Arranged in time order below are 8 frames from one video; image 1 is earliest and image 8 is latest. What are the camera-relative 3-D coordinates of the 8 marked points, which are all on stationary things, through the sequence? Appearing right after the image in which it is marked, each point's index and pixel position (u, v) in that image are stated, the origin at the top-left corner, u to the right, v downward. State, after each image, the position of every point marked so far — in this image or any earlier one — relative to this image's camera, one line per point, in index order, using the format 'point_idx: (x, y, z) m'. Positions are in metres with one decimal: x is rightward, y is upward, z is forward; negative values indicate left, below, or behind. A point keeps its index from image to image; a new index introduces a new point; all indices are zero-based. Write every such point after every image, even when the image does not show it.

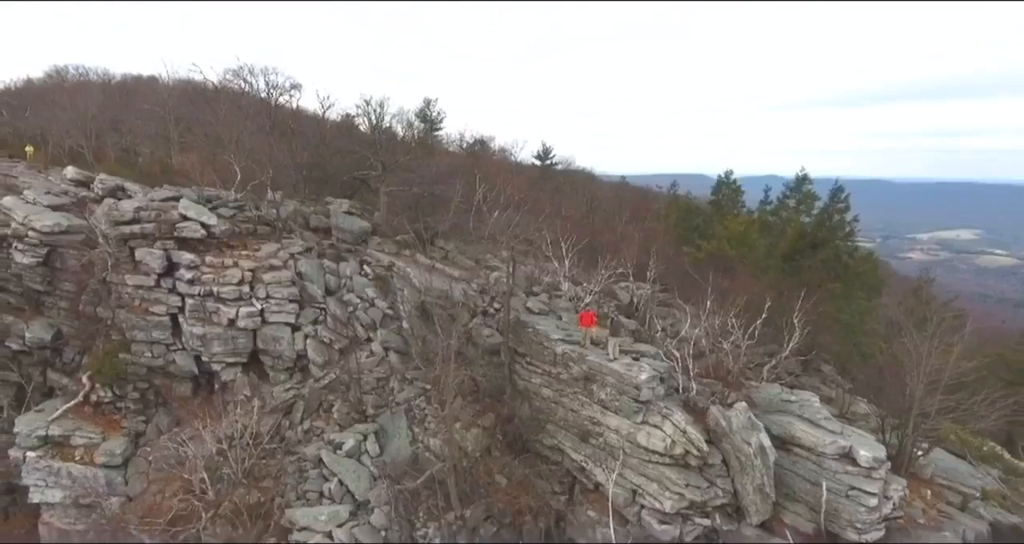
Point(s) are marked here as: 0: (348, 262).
0: (-2.7, +0.2, +9.3) m
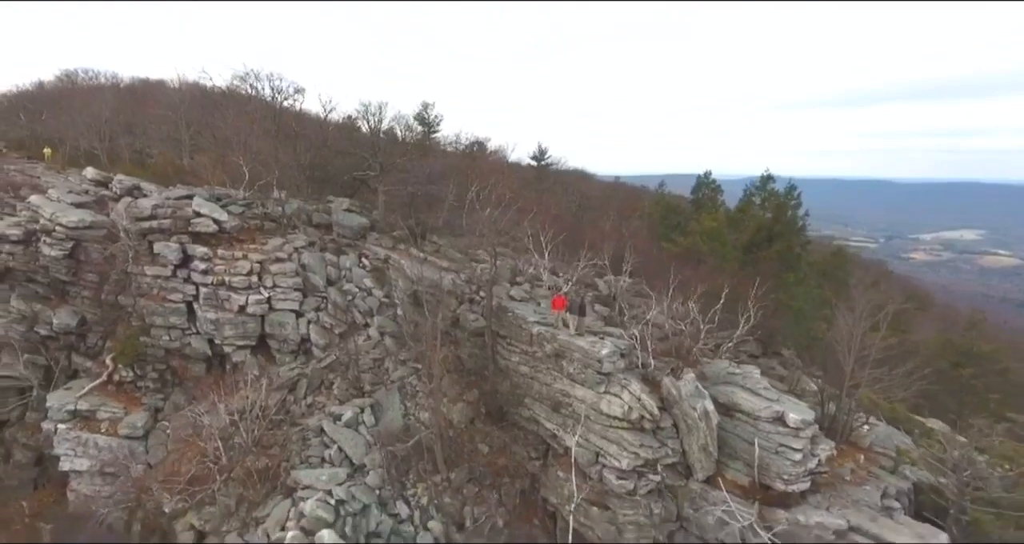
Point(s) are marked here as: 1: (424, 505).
0: (-2.9, +0.3, +10.1) m
1: (-1.1, -2.9, +7.0) m
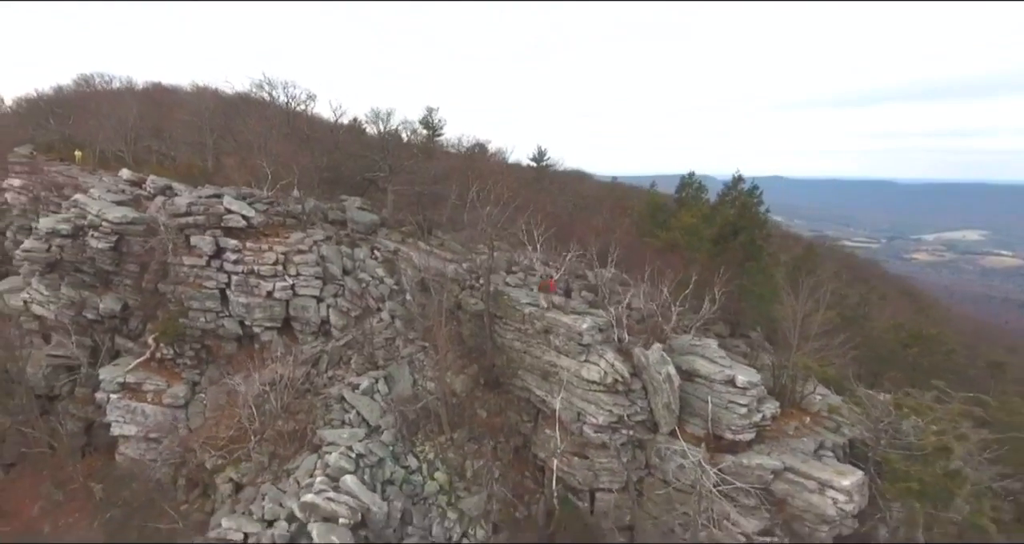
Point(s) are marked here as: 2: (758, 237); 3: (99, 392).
0: (-3.0, +0.5, +11.3) m
1: (-1.2, -2.7, +8.2) m
2: (+4.3, +0.7, +10.7) m
3: (-7.2, -2.1, +10.1) m
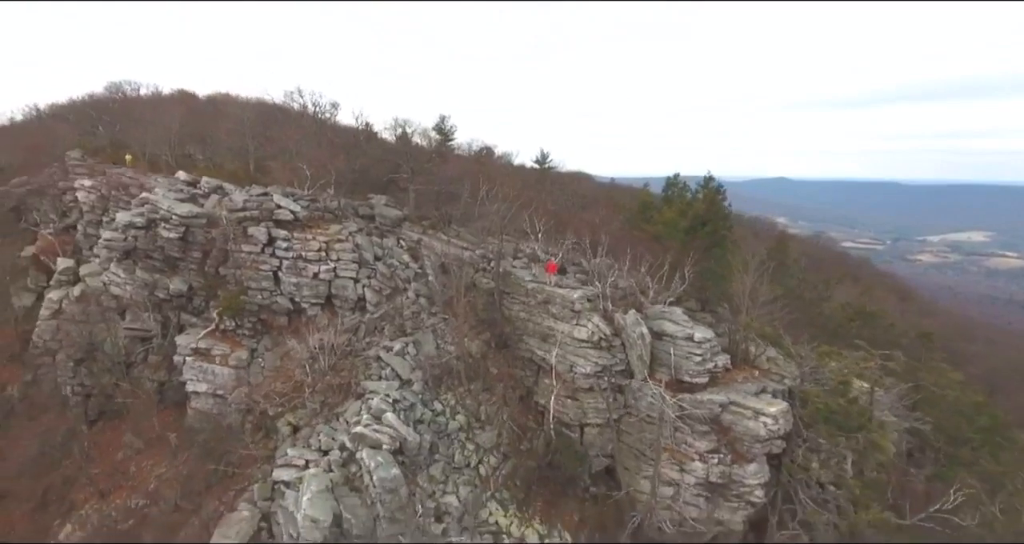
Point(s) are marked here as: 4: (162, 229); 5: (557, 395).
0: (-2.8, +0.8, +13.3) m
1: (-1.1, -2.4, +10.2) m
2: (+4.5, +1.0, +12.6) m
3: (-7.0, -1.7, +12.1) m
4: (-8.0, +1.0, +13.2) m
5: (+0.8, -2.1, +10.1) m
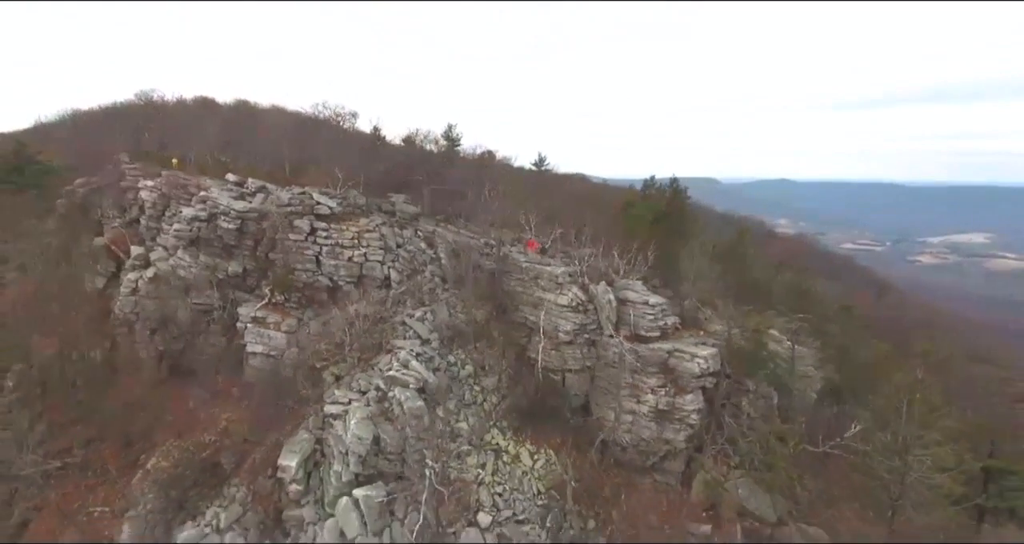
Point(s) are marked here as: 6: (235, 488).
0: (-2.9, +1.2, +16.1) m
1: (-1.1, -1.9, +13.0) m
2: (+4.4, +1.4, +15.4) m
3: (-7.1, -1.3, +14.9) m
4: (-8.1, +1.4, +16.0) m
5: (+0.7, -1.7, +12.9) m
6: (-5.8, -4.6, +12.0) m
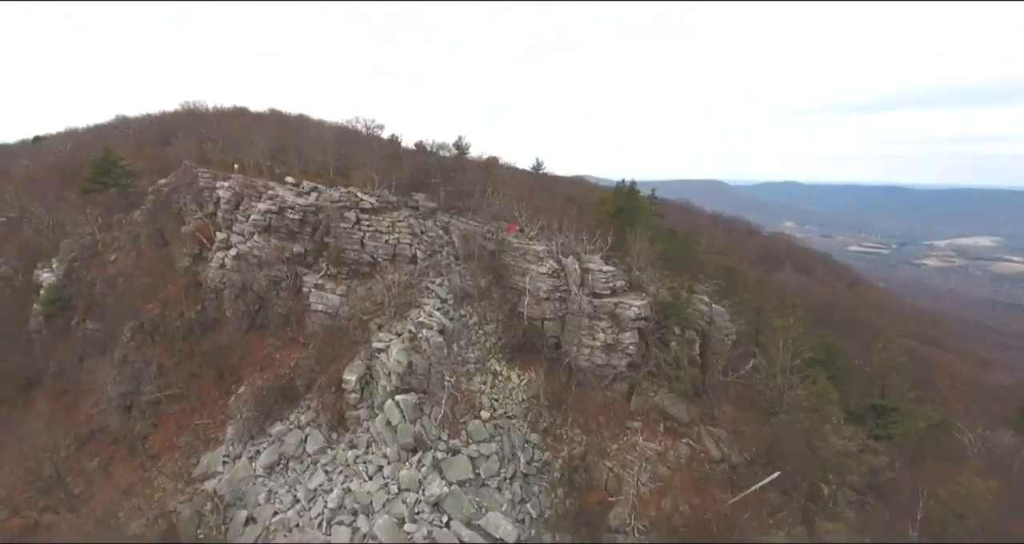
0: (-3.0, +1.9, +21.1) m
1: (-1.3, -1.2, +18.0) m
2: (+4.3, +2.1, +20.3) m
3: (-7.3, -0.6, +20.0) m
4: (-8.2, +2.2, +21.0) m
5: (+0.6, -1.0, +17.9) m
6: (-6.0, -3.8, +17.0) m
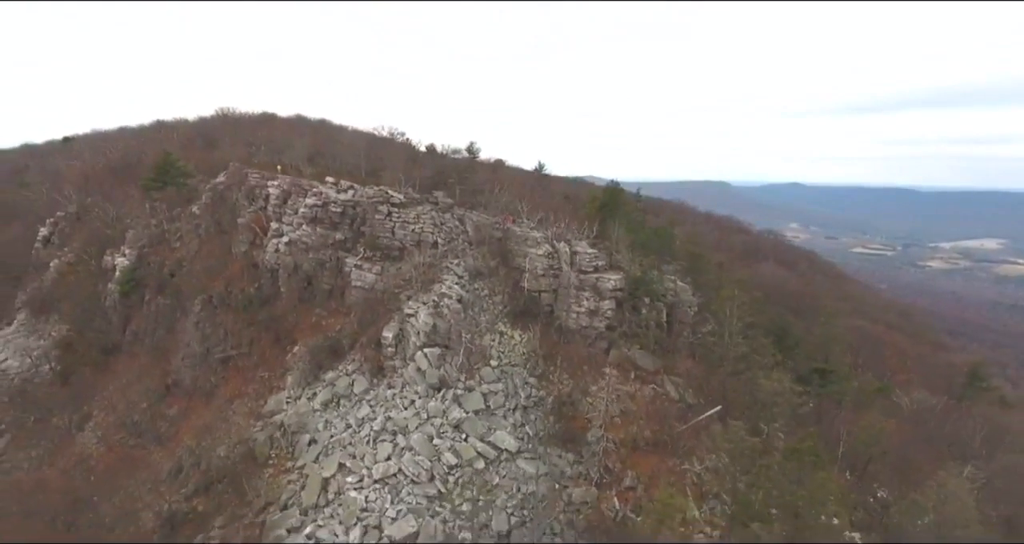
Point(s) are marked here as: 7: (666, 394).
0: (-2.9, +2.6, +25.5) m
1: (-1.2, -0.5, +22.4) m
2: (+4.4, +2.8, +24.7) m
3: (-7.1, +0.2, +24.5) m
4: (-8.0, +2.9, +25.5) m
5: (+0.7, -0.3, +22.3) m
6: (-5.9, -3.1, +21.5) m
7: (+5.4, -4.2, +20.0) m
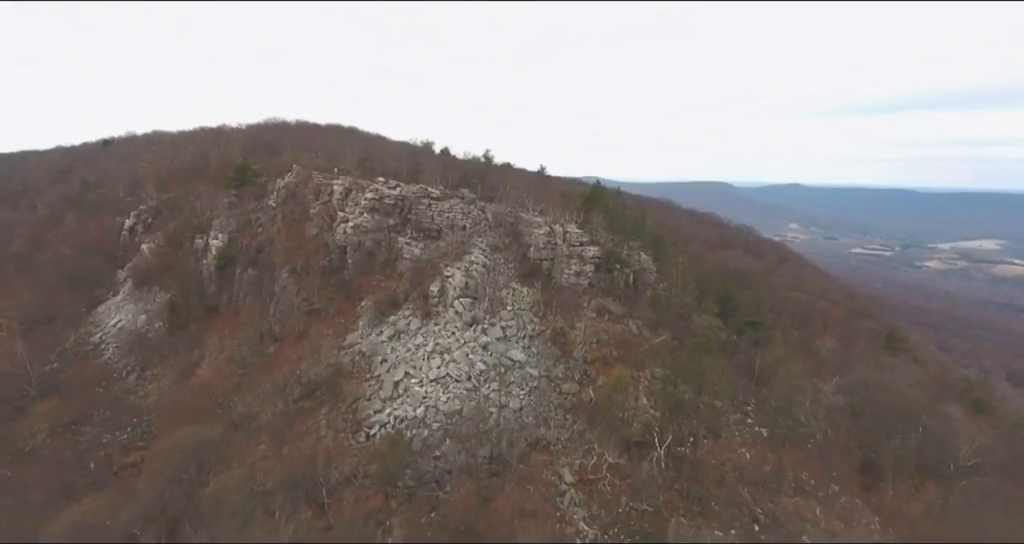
0: (-2.3, +4.0, +34.2) m
1: (-0.7, +0.9, +31.1) m
2: (+5.0, +4.1, +33.4) m
3: (-6.6, +1.6, +33.1) m
4: (-7.5, +4.3, +34.2) m
5: (+1.2, +1.1, +30.9) m
6: (-5.4, -1.7, +30.2) m
7: (+5.8, -2.9, +28.6) m
